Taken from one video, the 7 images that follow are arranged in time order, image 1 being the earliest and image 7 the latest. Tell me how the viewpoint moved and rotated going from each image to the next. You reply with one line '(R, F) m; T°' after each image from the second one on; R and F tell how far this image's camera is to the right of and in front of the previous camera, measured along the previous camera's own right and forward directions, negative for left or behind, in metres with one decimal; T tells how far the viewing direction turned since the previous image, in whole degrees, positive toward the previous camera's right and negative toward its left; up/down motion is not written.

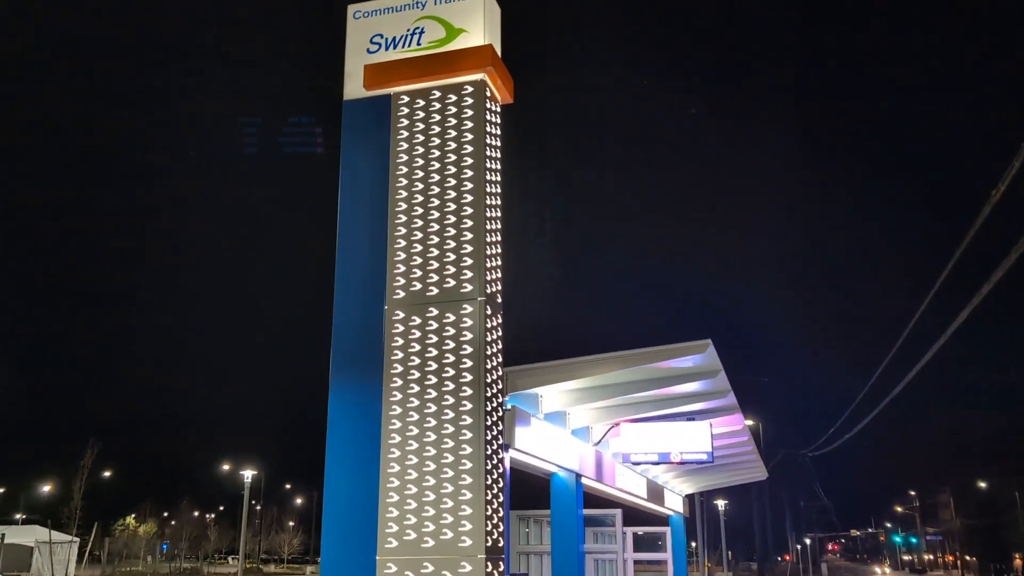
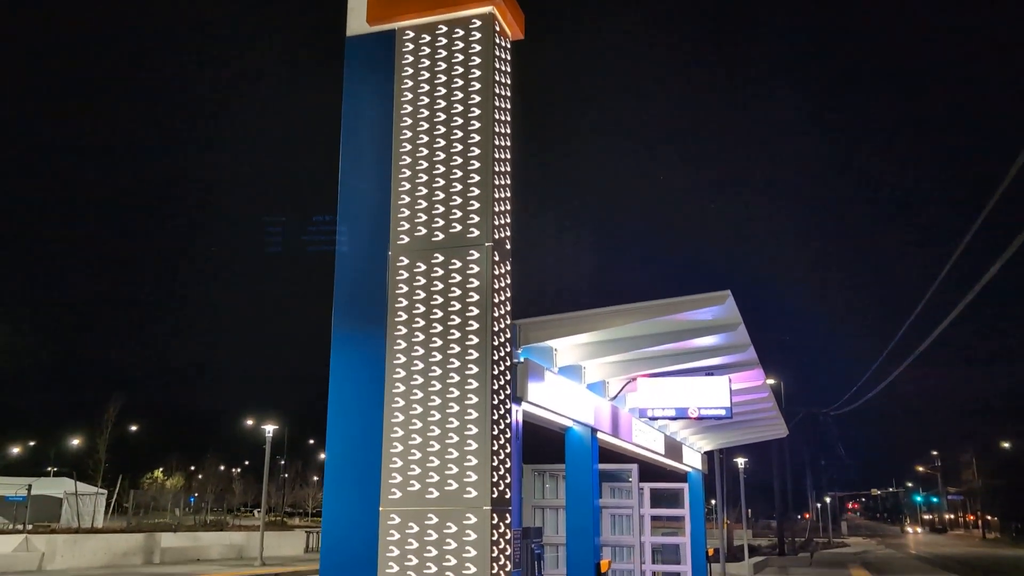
(+0.1, +0.2) m; -1°
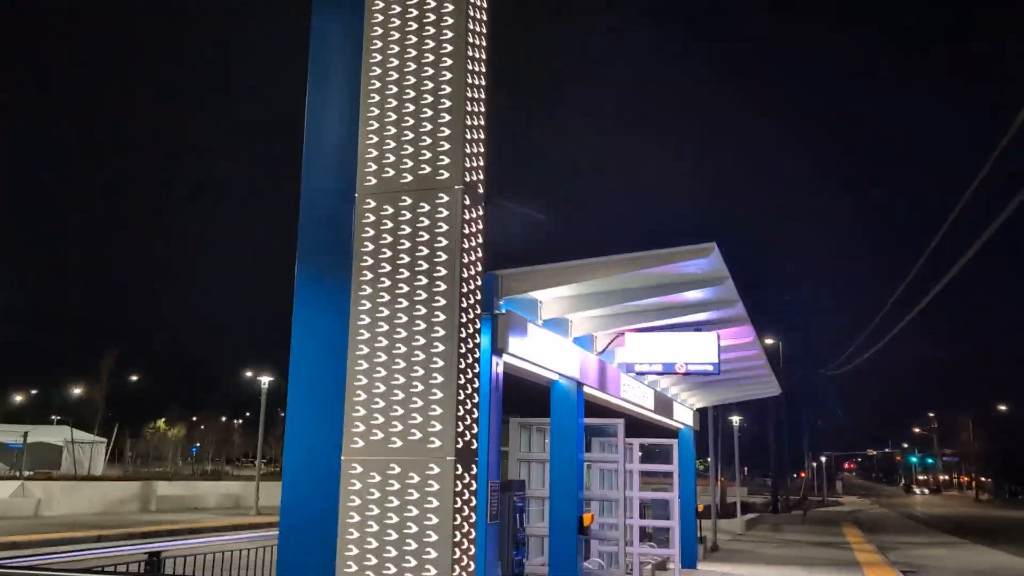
(+0.2, +0.2) m; 0°
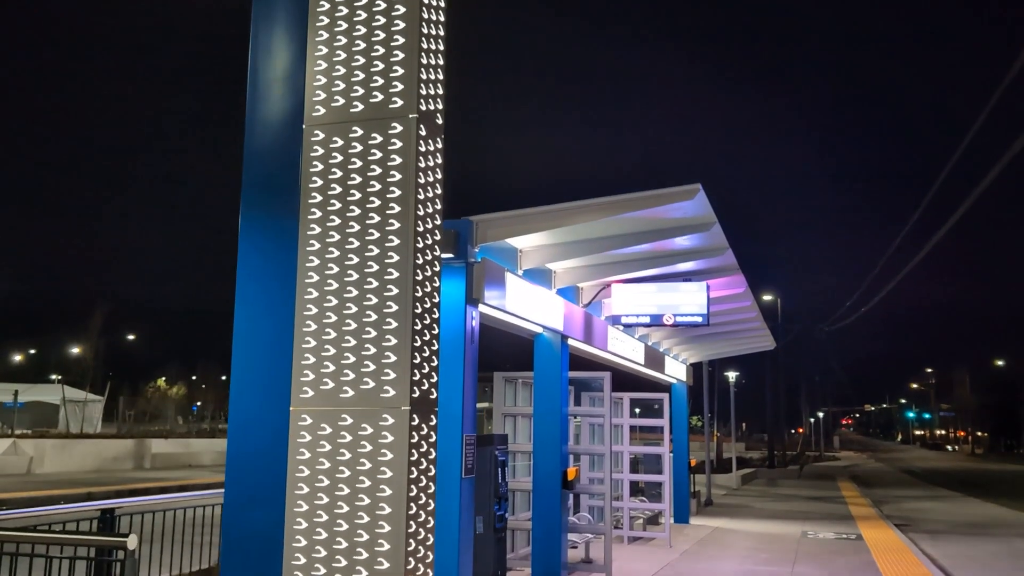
(+0.2, +0.3) m; 0°
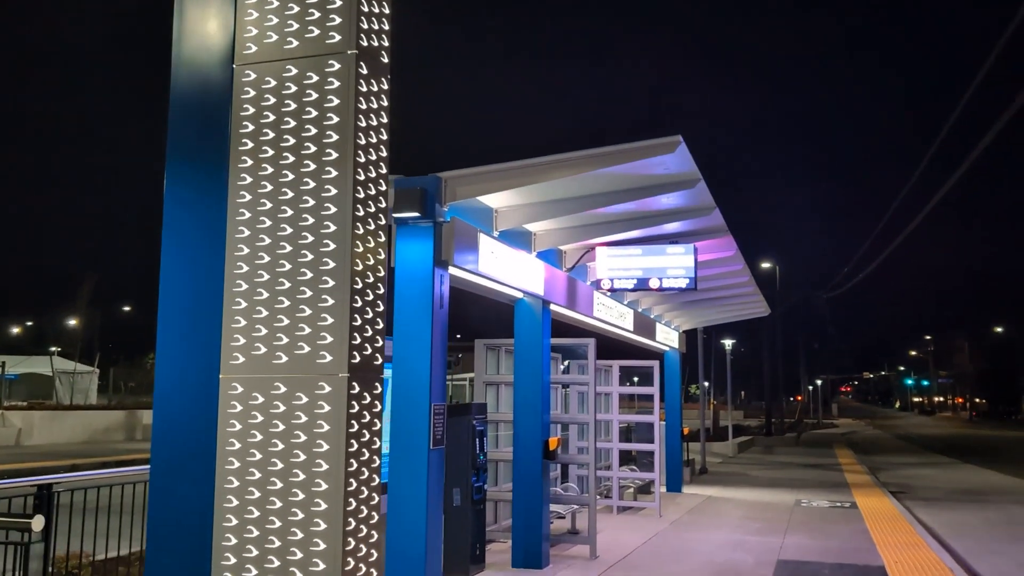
(+0.2, +0.4) m; 0°
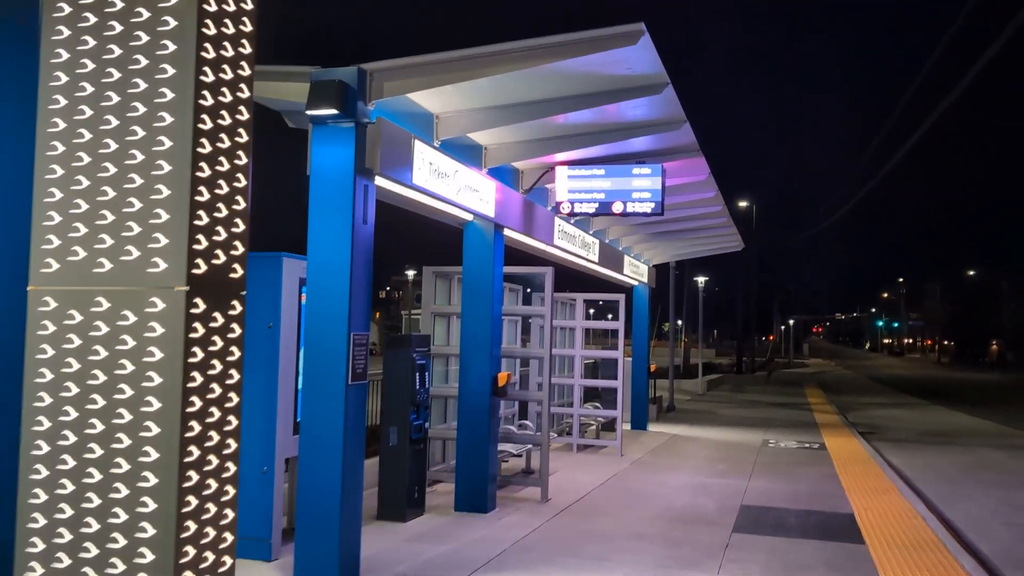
(+0.3, +0.8) m; +1°
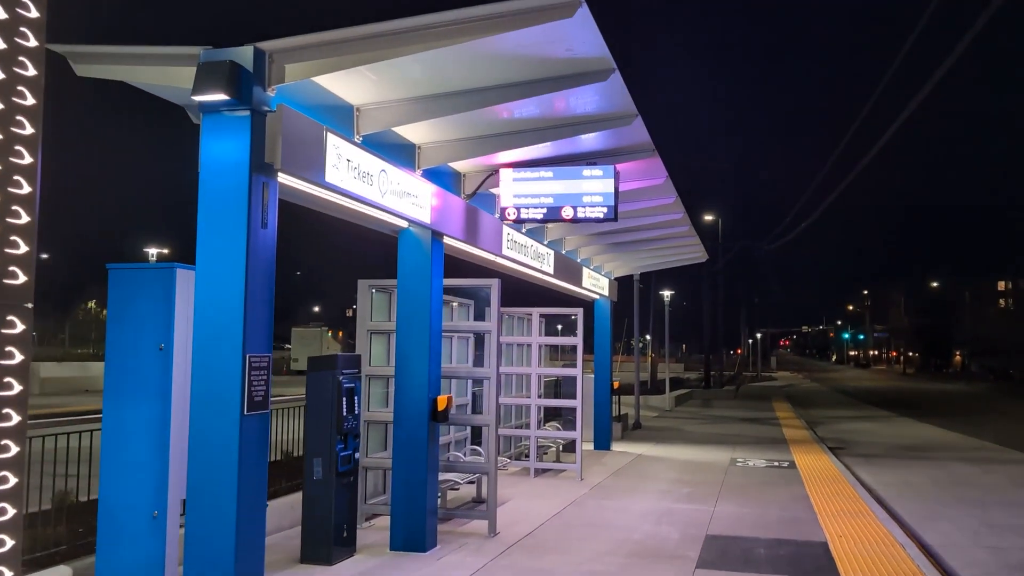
(+0.2, +0.7) m; +2°
